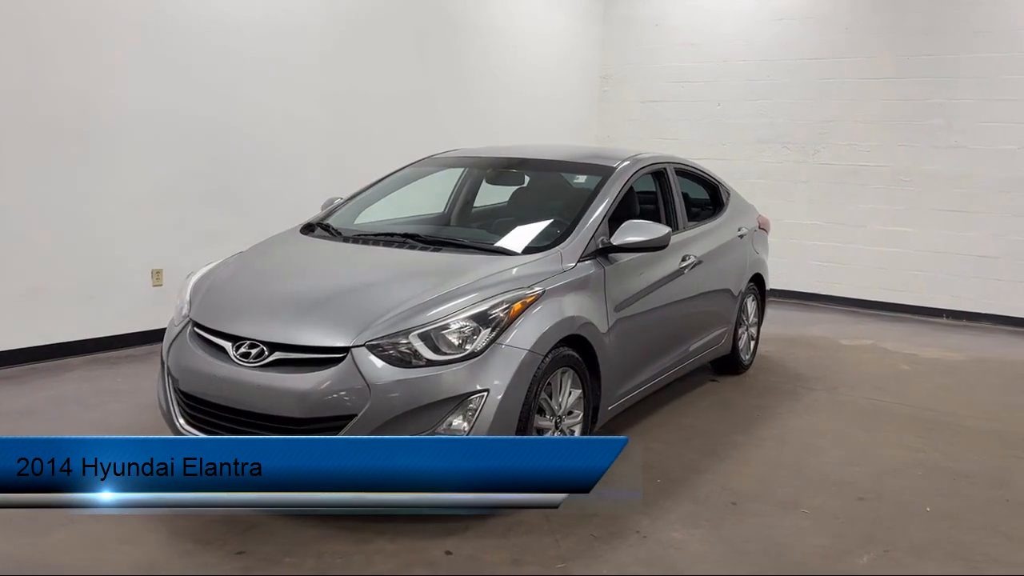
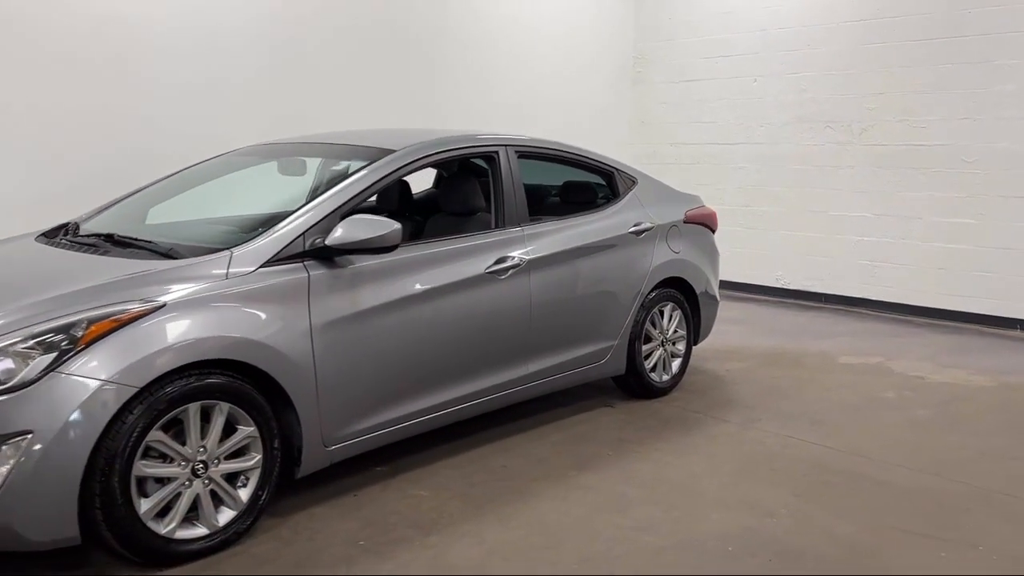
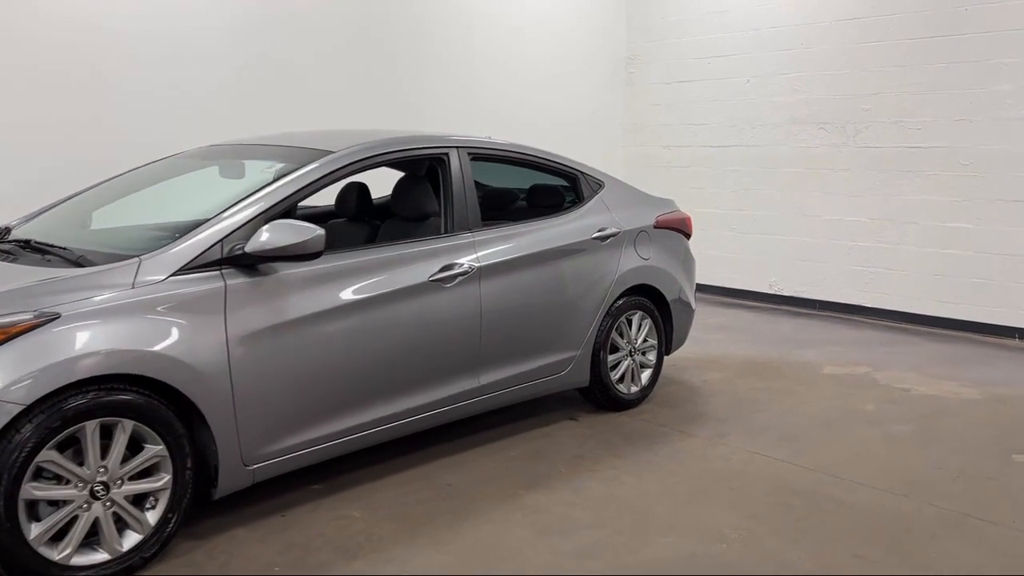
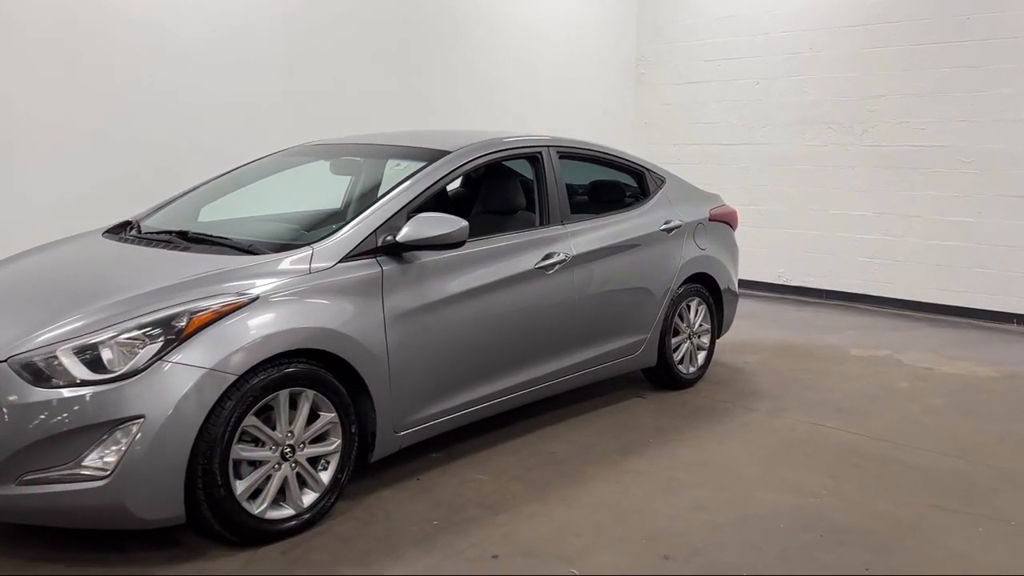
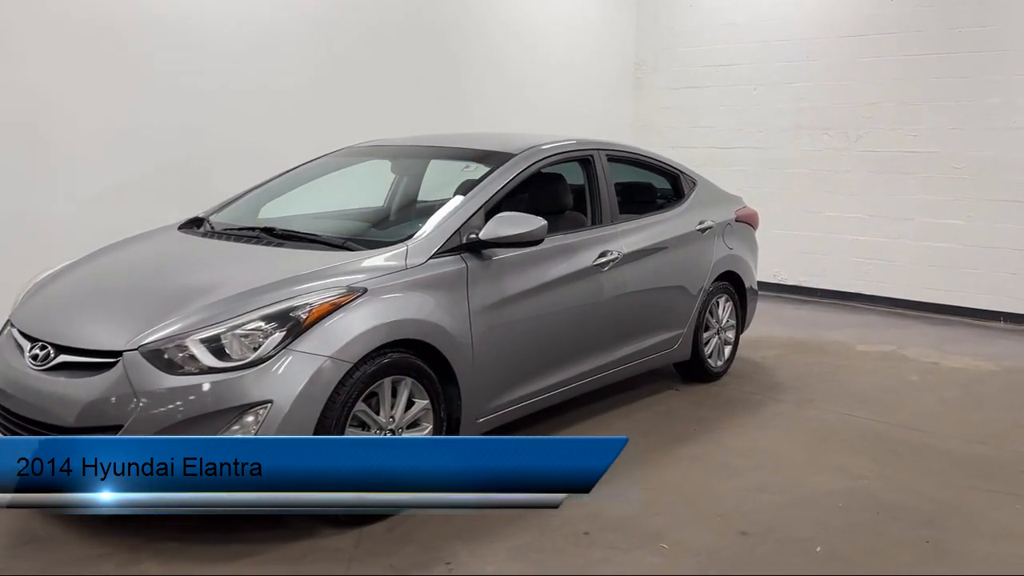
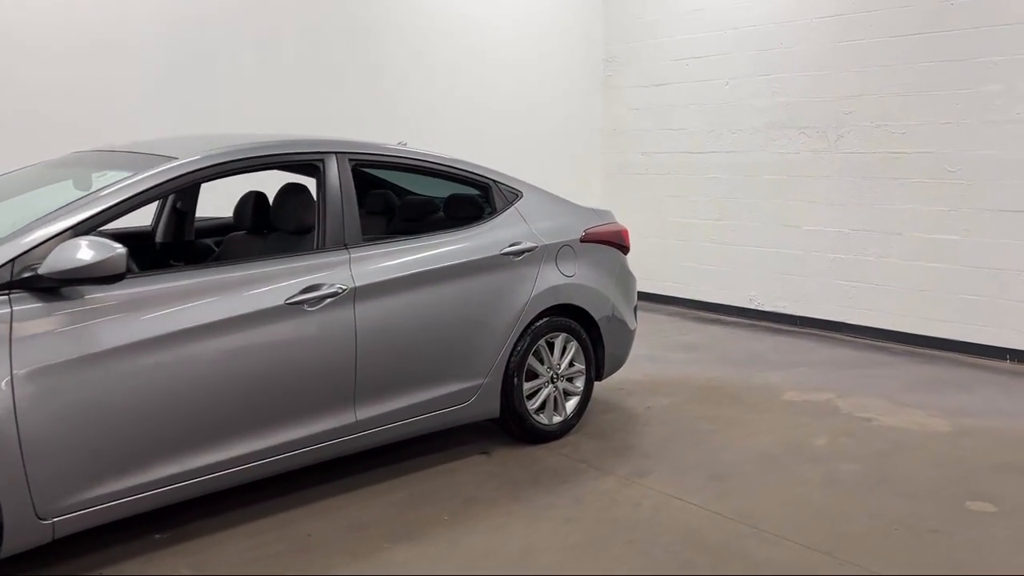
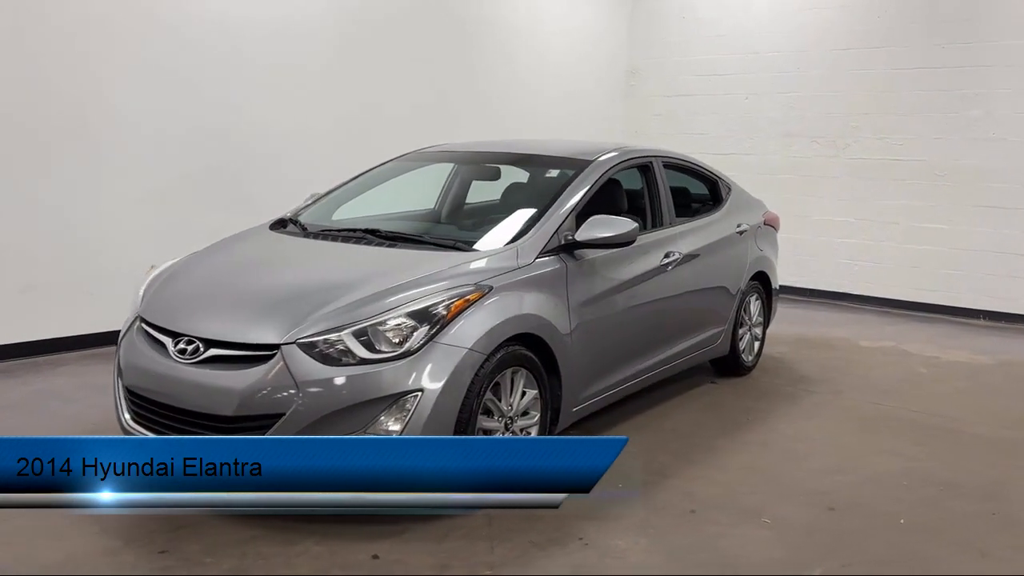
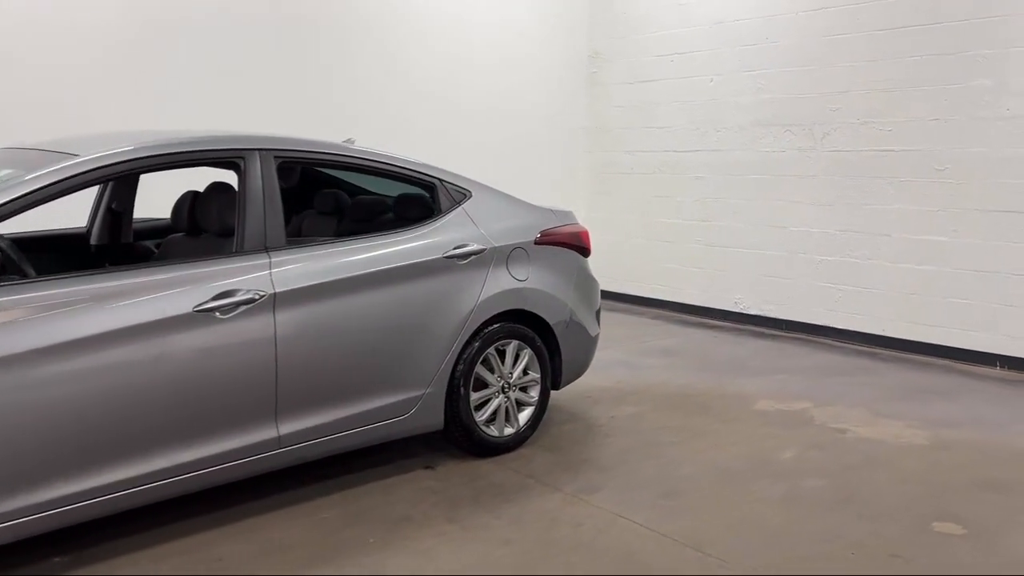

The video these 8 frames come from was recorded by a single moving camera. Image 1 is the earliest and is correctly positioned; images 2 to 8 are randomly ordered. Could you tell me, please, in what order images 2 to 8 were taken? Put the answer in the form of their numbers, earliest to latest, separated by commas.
7, 5, 4, 2, 3, 6, 8
